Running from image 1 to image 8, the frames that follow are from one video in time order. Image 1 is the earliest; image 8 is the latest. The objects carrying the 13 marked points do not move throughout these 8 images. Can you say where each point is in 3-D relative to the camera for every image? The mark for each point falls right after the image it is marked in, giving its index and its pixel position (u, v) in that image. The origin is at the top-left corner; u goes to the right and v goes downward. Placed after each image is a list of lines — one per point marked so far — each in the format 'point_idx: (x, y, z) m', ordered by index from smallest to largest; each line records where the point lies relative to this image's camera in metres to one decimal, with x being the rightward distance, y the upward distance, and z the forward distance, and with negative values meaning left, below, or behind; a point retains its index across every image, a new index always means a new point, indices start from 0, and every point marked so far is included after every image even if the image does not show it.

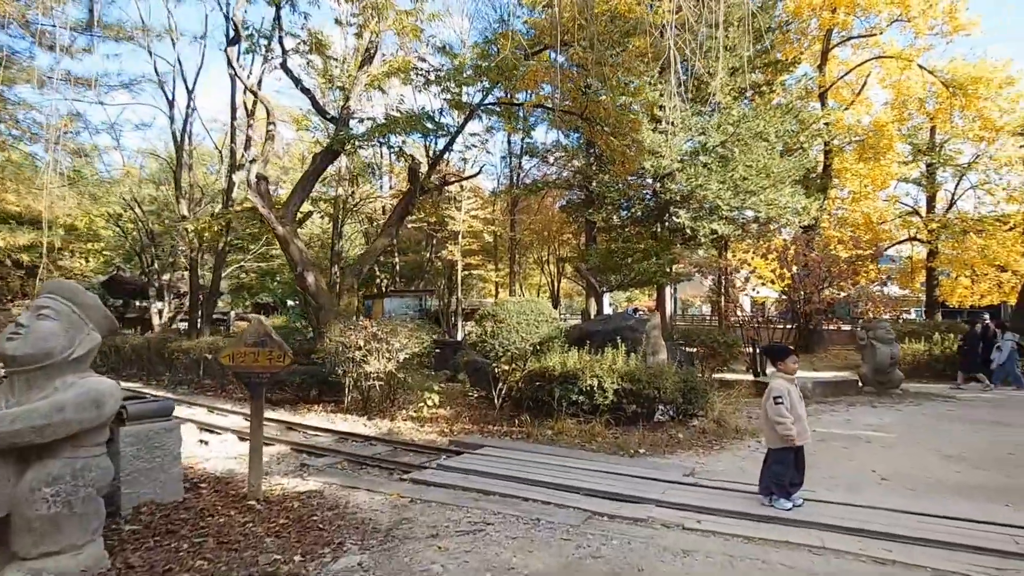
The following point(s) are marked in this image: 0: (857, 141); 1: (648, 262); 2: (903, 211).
0: (+12.5, +5.3, +17.1) m
1: (+4.7, +0.9, +16.3) m
2: (+14.7, +2.9, +17.8) m
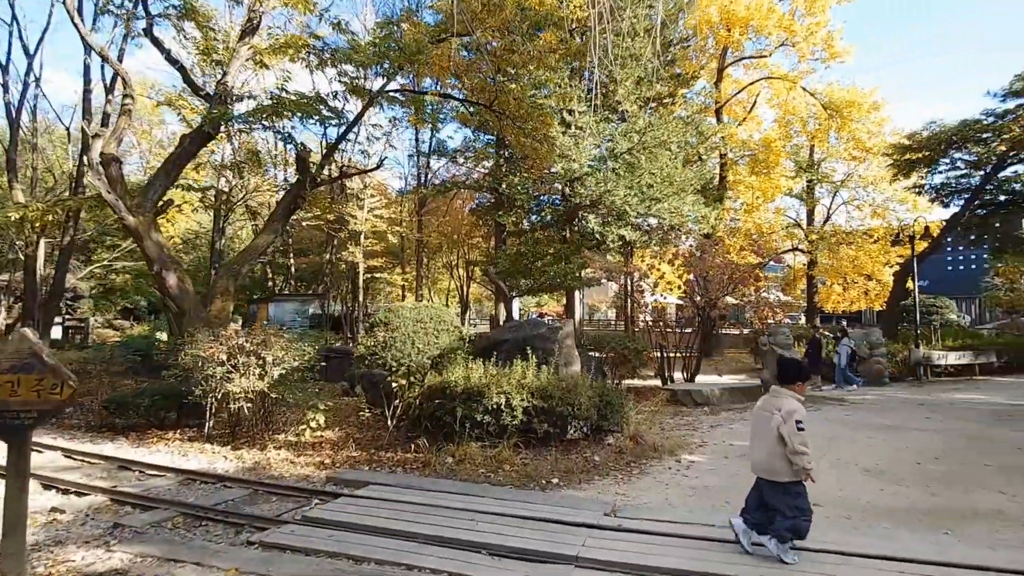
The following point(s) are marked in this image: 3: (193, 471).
0: (+9.1, +5.1, +18.3) m
1: (+1.6, +0.7, +15.9) m
2: (+11.2, +2.7, +19.3) m
3: (-4.2, -2.4, +6.2) m
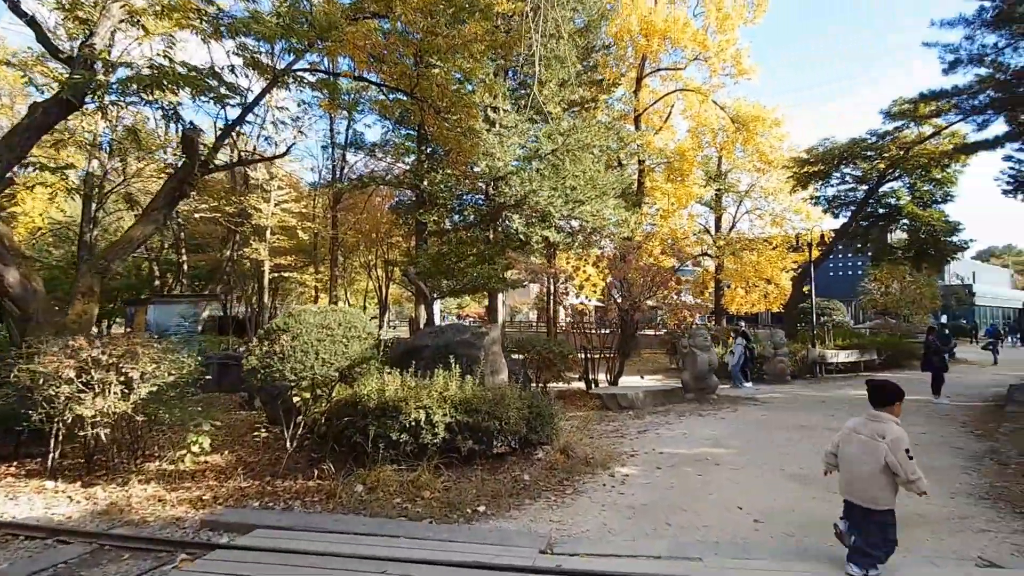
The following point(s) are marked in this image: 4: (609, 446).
0: (+6.1, +5.0, +19.0) m
1: (-1.0, +0.7, +15.4) m
2: (+8.0, +2.6, +20.3) m
3: (-5.0, -2.4, +4.8) m
4: (+1.4, -2.3, +6.8) m
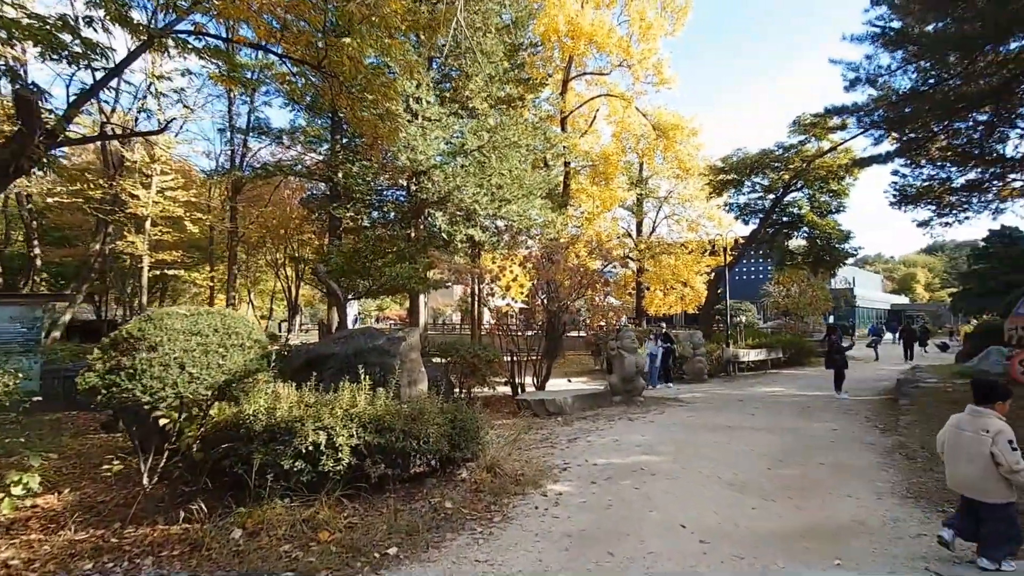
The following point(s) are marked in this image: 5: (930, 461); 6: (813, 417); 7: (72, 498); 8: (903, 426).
0: (+3.1, +4.9, +19.0) m
1: (-3.3, +0.7, +14.3) m
2: (+4.7, +2.5, +20.7) m
3: (-5.7, -2.3, +3.3) m
4: (+0.3, -2.2, +6.2) m
5: (+4.5, -1.9, +5.0) m
6: (+4.9, -2.1, +7.6) m
7: (-5.2, -2.5, +5.5) m
8: (+5.5, -2.0, +6.6) m
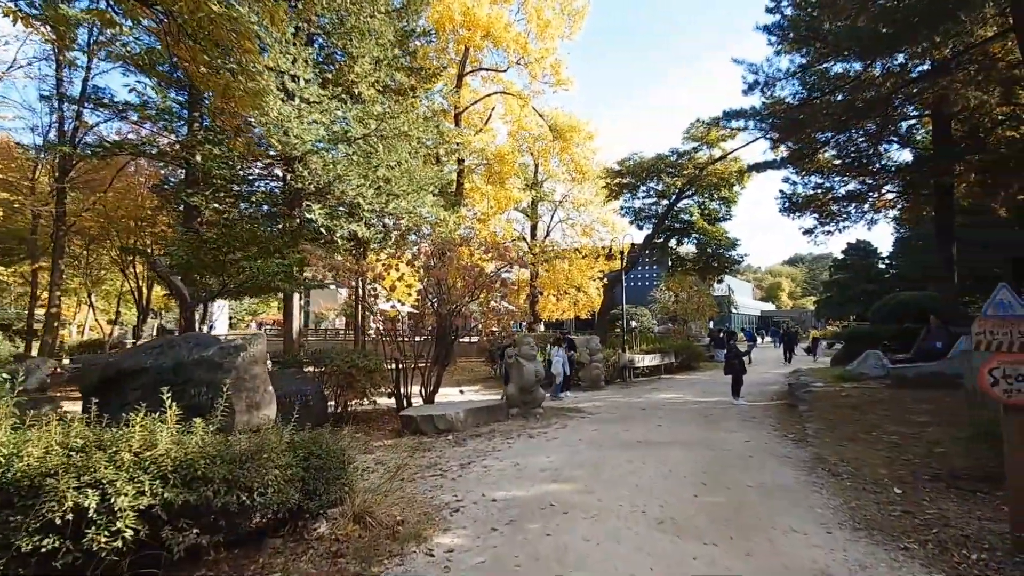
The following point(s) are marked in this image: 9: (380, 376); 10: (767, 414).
0: (-0.9, +4.8, +18.2) m
1: (-6.3, +0.7, +12.1) m
2: (+0.3, +2.3, +20.1) m
3: (-6.1, -2.1, +0.8) m
4: (-0.9, -2.2, +4.9) m
5: (+3.4, -1.9, +4.7) m
6: (+3.2, -2.2, +7.4) m
7: (-6.1, -2.3, +3.0) m
8: (+4.0, -2.0, +6.4) m
9: (-2.9, -1.9, +10.2) m
10: (+4.6, -2.3, +8.7) m
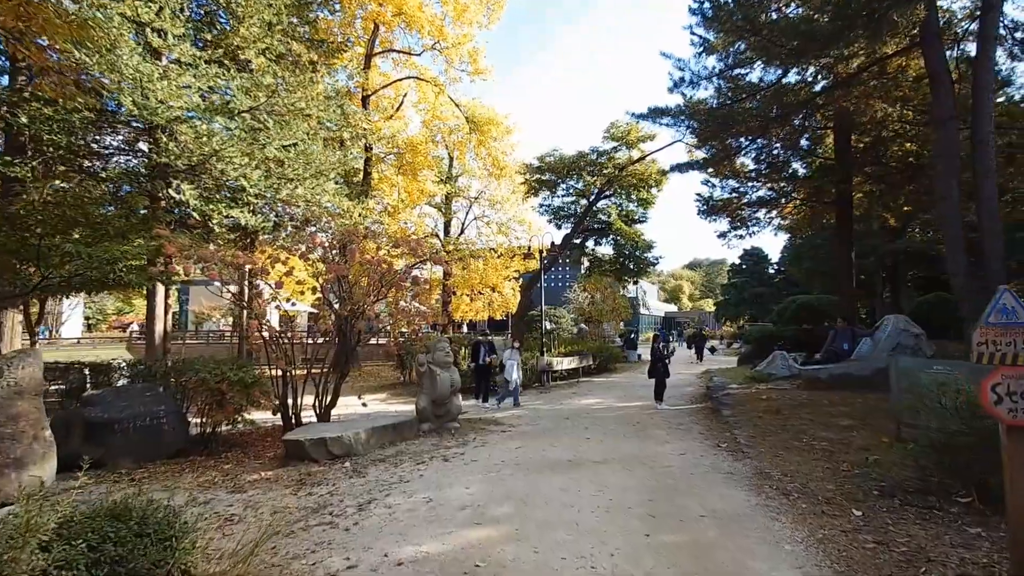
0: (-4.0, +4.8, +16.7) m
1: (-8.2, +0.7, +9.8) m
2: (-3.2, +2.3, +18.8) m
3: (-6.0, -2.1, -1.3) m
4: (-1.6, -2.2, +3.7) m
5: (+2.7, -1.9, +4.3) m
6: (+2.0, -2.2, +6.9) m
7: (-6.4, -2.3, +0.9) m
8: (+3.0, -2.0, +6.1) m
9: (-4.5, -1.9, +8.5) m
10: (+3.1, -2.3, +8.4) m
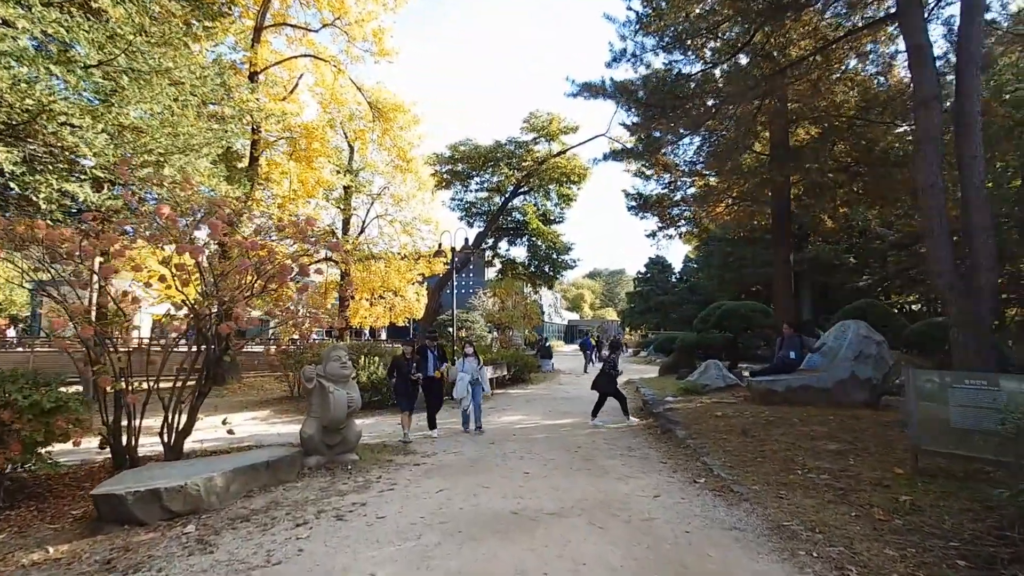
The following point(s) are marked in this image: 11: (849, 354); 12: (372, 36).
0: (-6.6, +4.8, +14.1) m
1: (-9.4, +1.0, +6.4) m
2: (-6.3, +2.3, +16.3) m
3: (-5.1, -1.7, -4.1) m
4: (-1.8, -2.0, +1.7) m
5: (+2.3, -1.8, +3.1) m
6: (+1.1, -2.2, +5.5) m
7: (-5.9, -1.9, -2.0) m
8: (+2.2, -2.0, +4.9) m
9: (-5.6, -1.7, +5.8) m
10: (+1.9, -2.3, +7.2) m
11: (+5.3, -1.0, +7.4) m
12: (-4.4, +8.7, +15.8) m
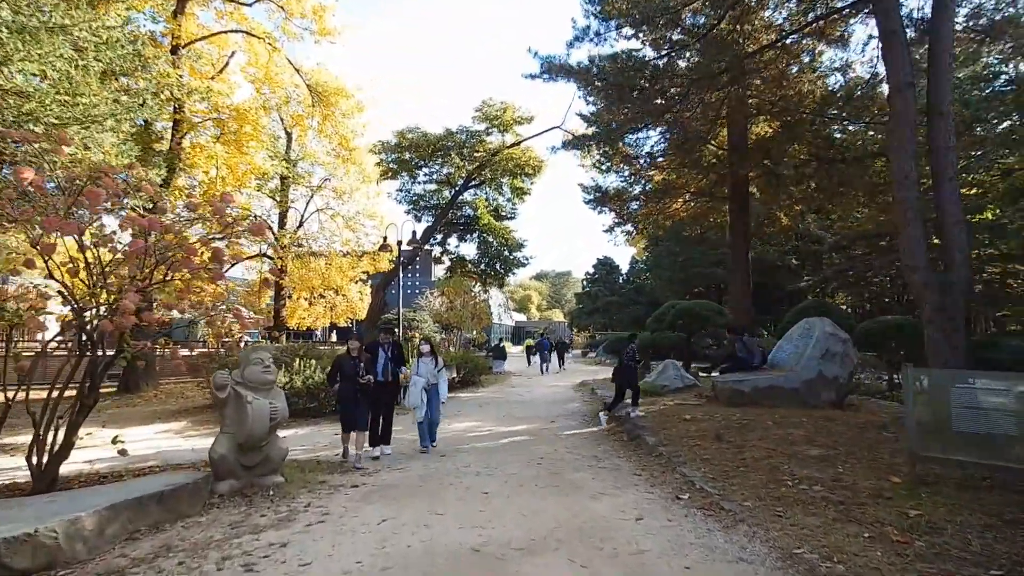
0: (-7.9, +5.0, +12.5) m
1: (-9.8, +1.2, +4.5) m
2: (-7.9, +2.5, +14.7) m
3: (-4.3, -1.6, -5.5) m
4: (-1.8, -1.9, +0.7) m
5: (+2.1, -1.7, +2.6) m
6: (+0.7, -2.1, +4.8) m
7: (-5.4, -1.8, -3.5) m
8: (+1.9, -1.9, +4.4) m
9: (-6.0, -1.6, +4.4) m
10: (+1.3, -2.3, +6.6) m
11: (+4.6, -1.0, +7.2) m
12: (-5.9, +8.8, +14.4) m
